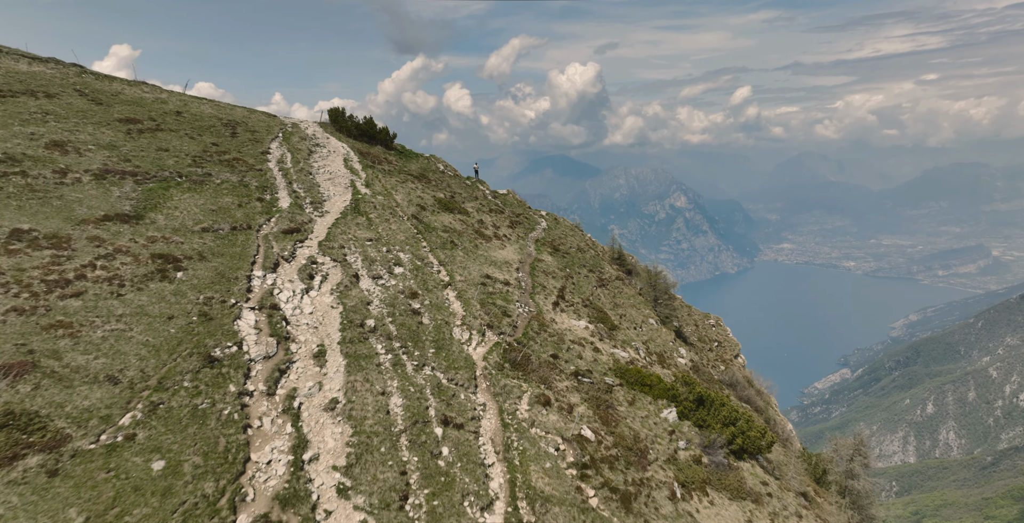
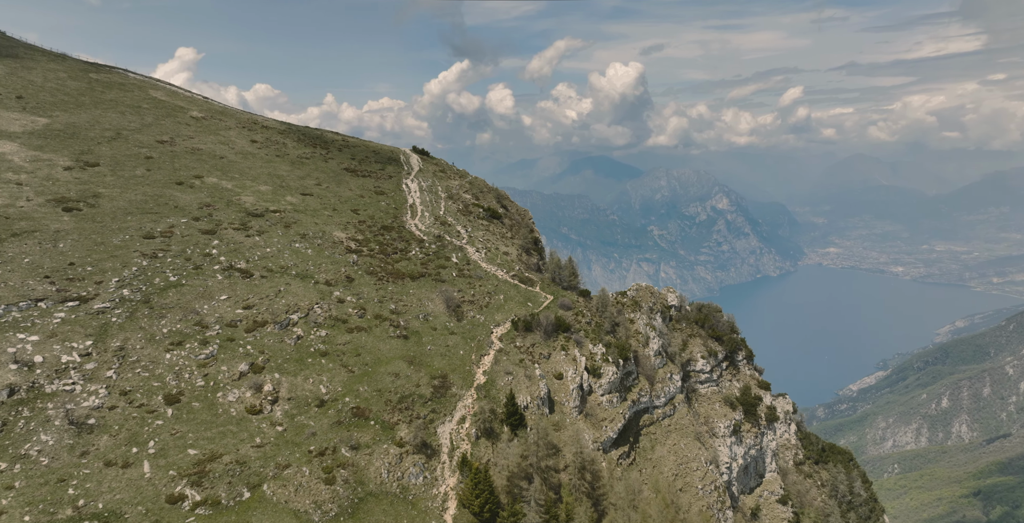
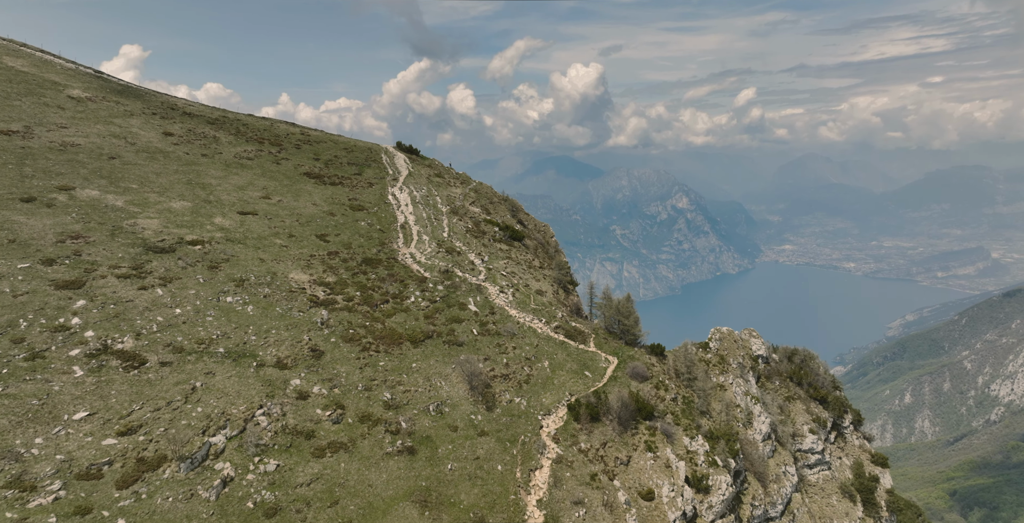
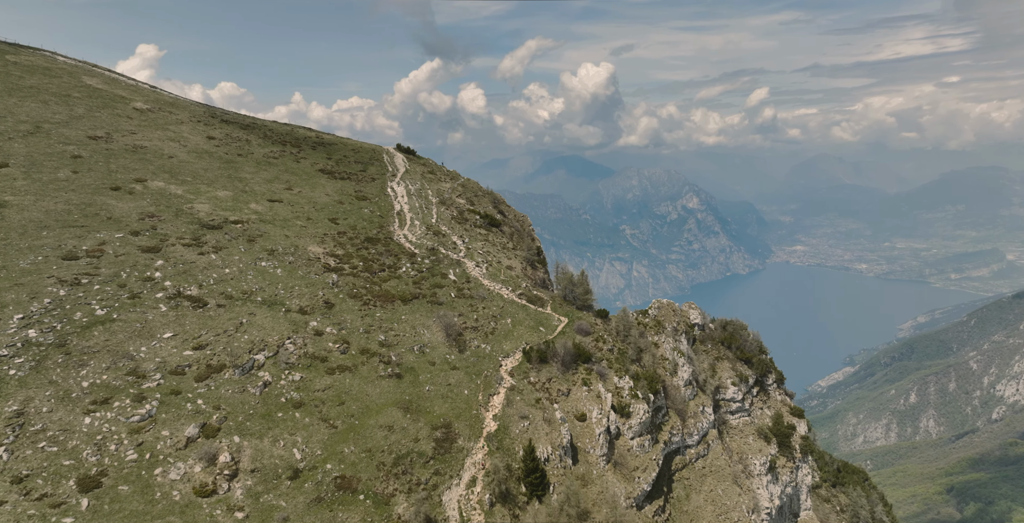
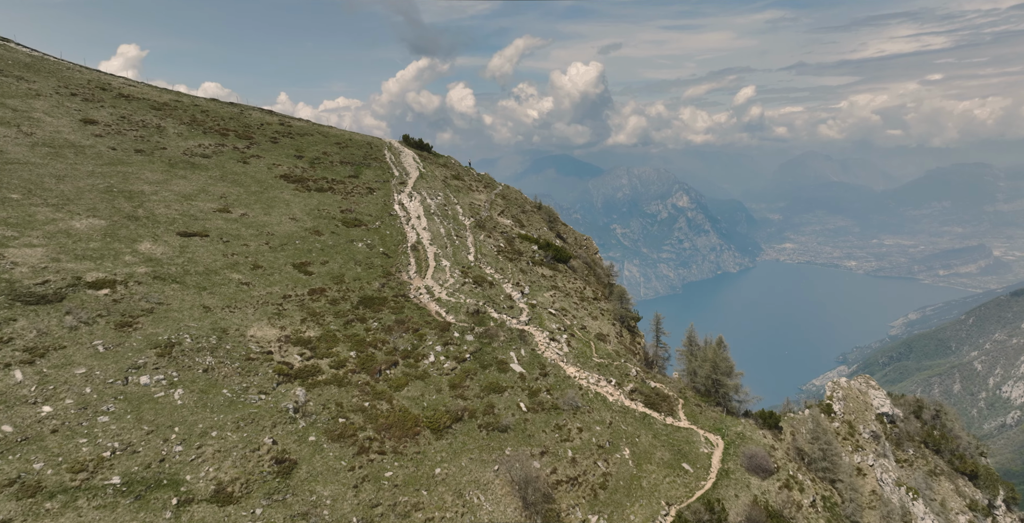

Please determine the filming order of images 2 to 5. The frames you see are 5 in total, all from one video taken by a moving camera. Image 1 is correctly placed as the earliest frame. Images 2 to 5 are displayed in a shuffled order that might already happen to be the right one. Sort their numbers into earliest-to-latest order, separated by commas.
5, 3, 4, 2
